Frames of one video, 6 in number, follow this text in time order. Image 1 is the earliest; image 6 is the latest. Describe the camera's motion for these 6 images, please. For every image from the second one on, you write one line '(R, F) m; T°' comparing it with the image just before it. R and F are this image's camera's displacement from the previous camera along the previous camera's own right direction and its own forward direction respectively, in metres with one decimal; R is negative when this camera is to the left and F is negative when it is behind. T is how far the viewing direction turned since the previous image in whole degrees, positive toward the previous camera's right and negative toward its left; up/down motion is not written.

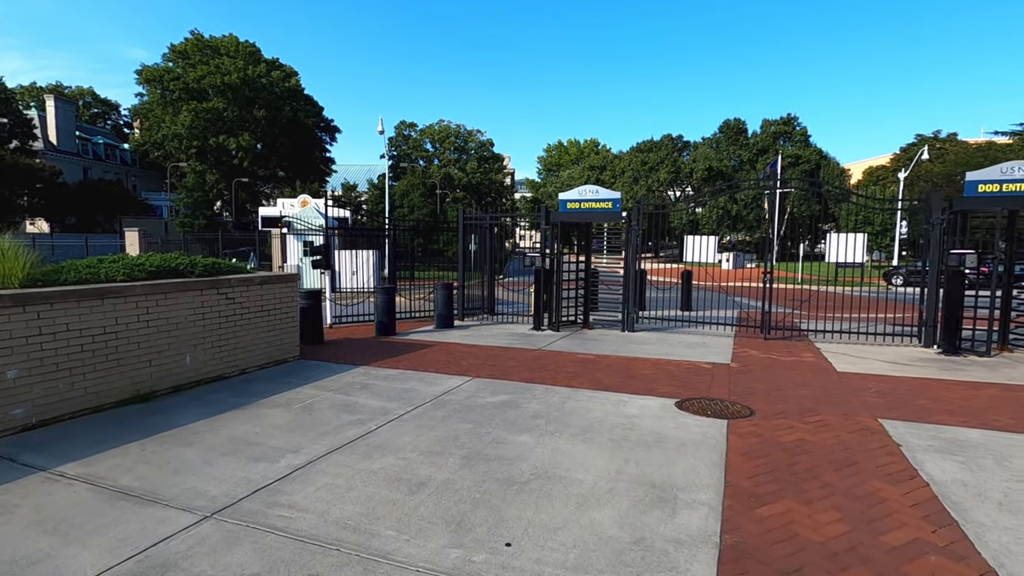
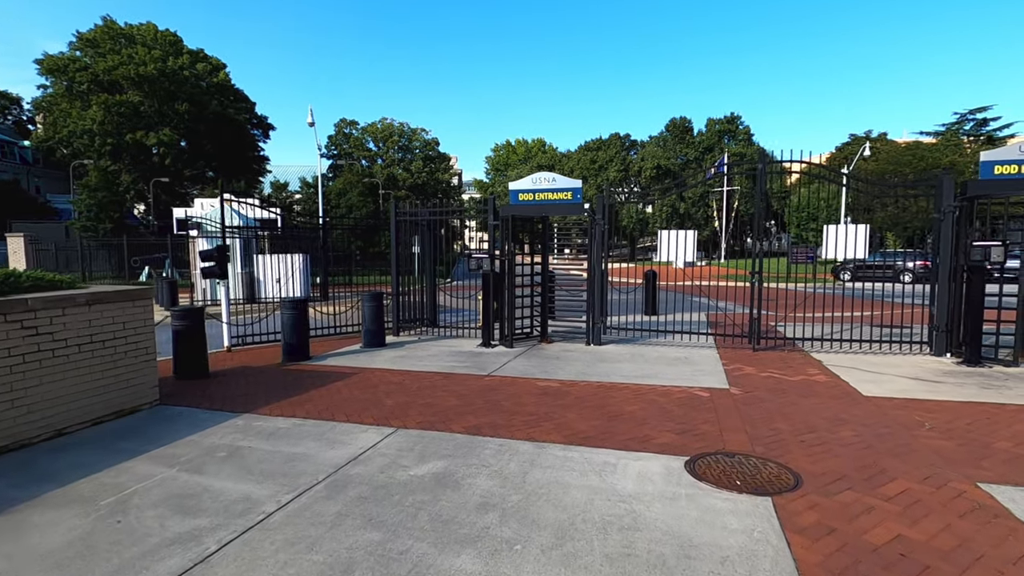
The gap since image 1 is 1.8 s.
(+0.1, +2.0) m; +5°
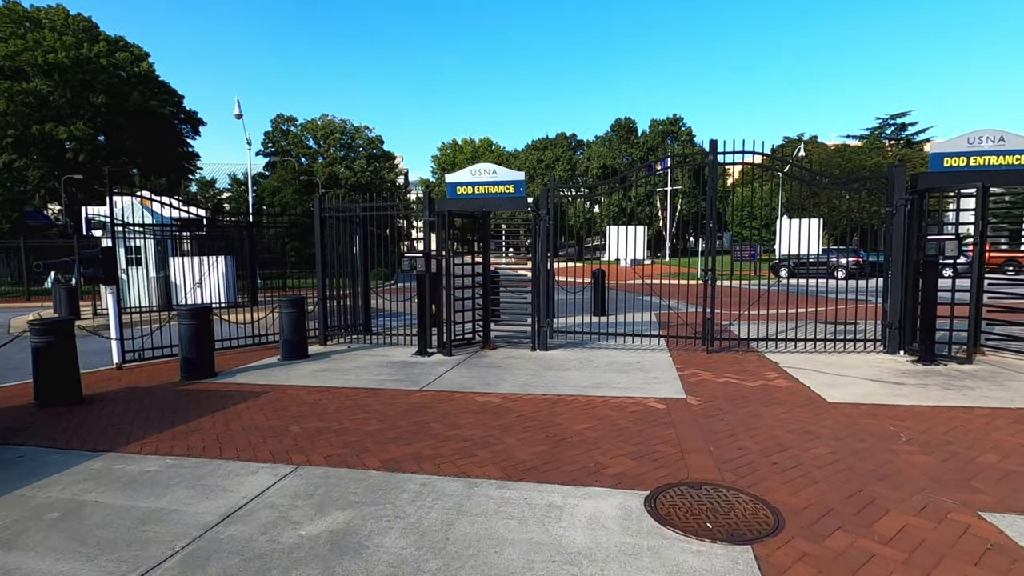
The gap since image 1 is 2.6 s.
(+0.2, +0.8) m; +5°
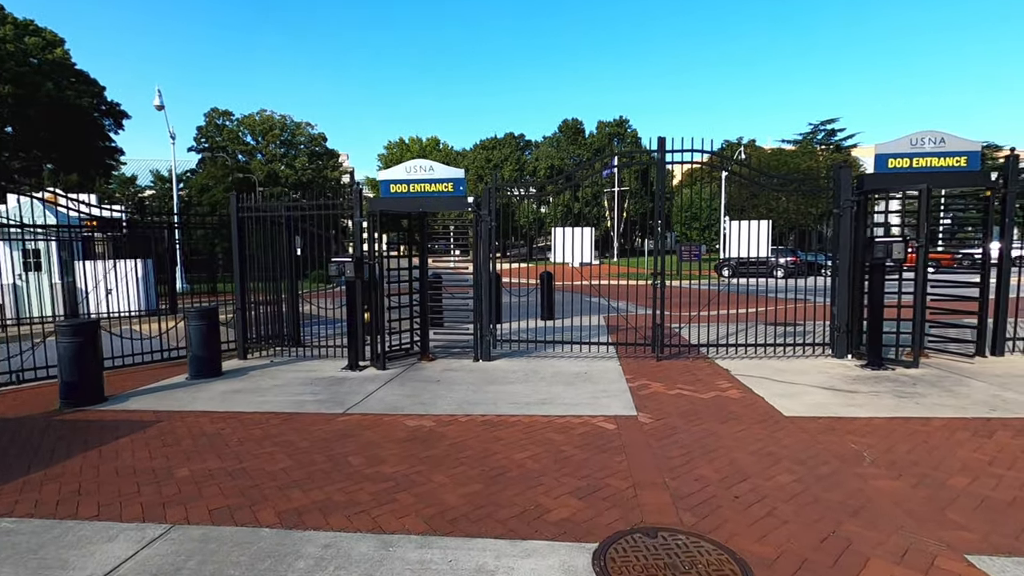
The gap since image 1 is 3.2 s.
(+0.2, +0.6) m; +5°
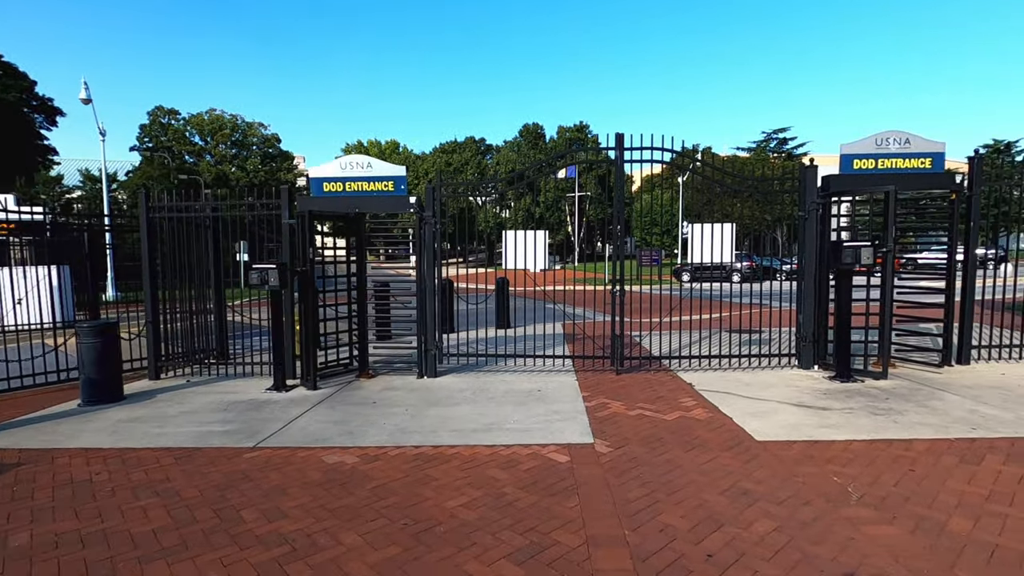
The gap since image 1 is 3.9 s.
(+0.2, +0.7) m; +4°
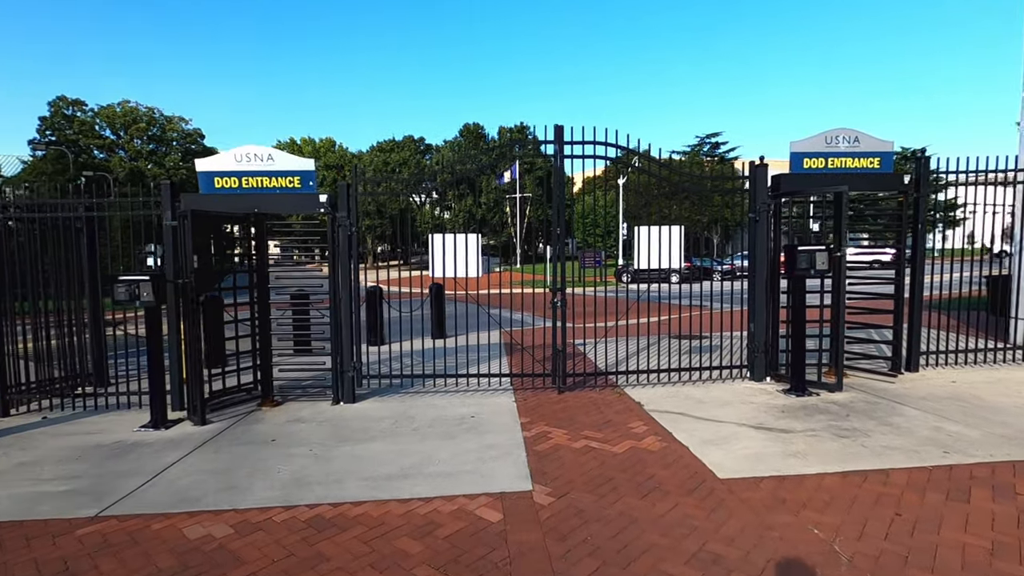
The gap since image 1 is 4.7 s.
(+0.2, +0.9) m; +6°
